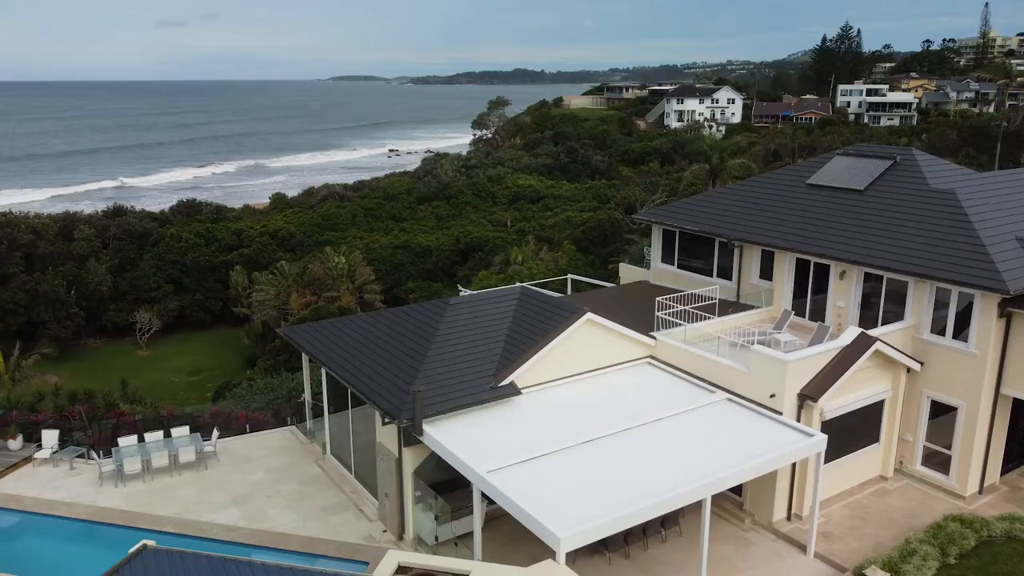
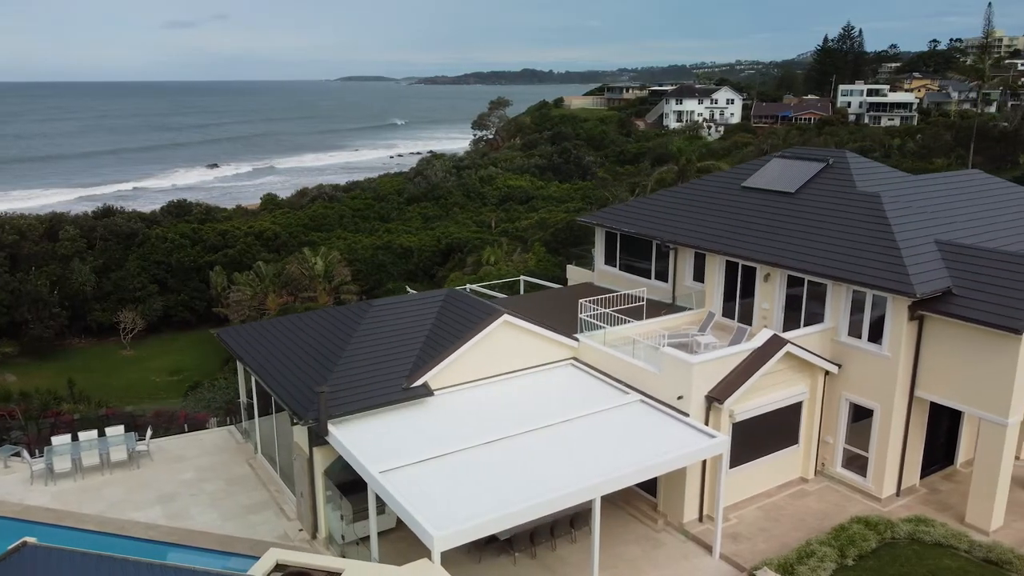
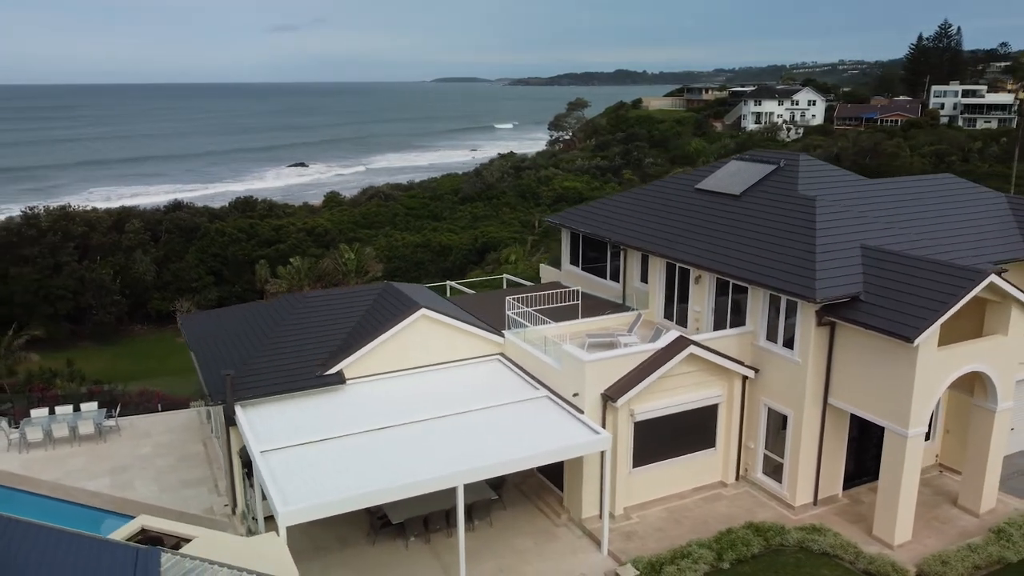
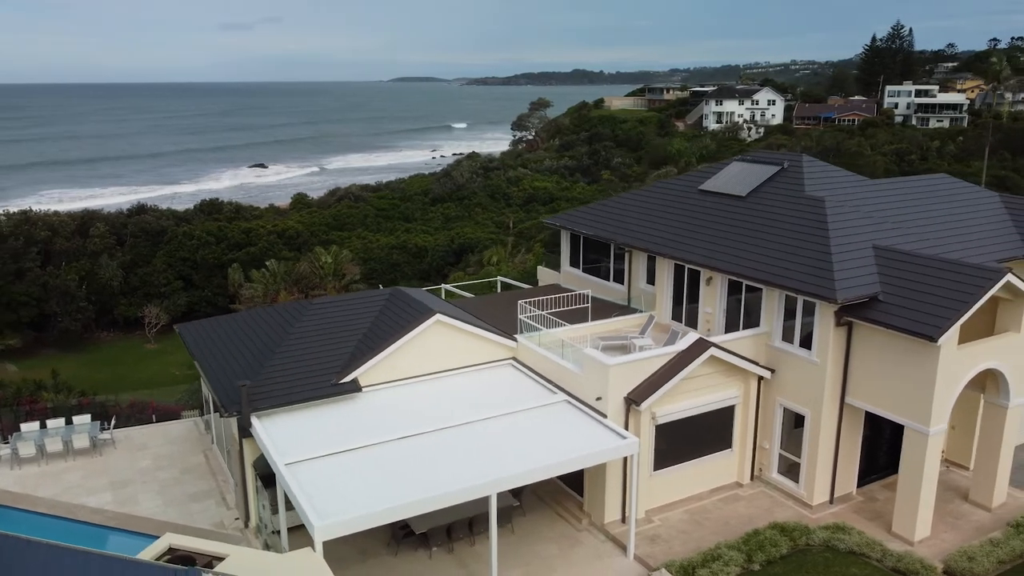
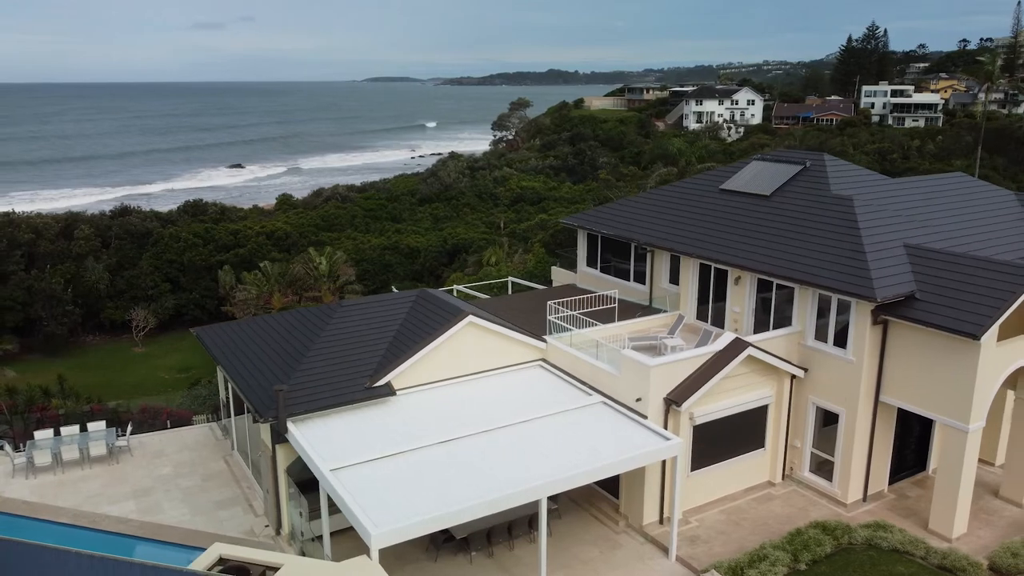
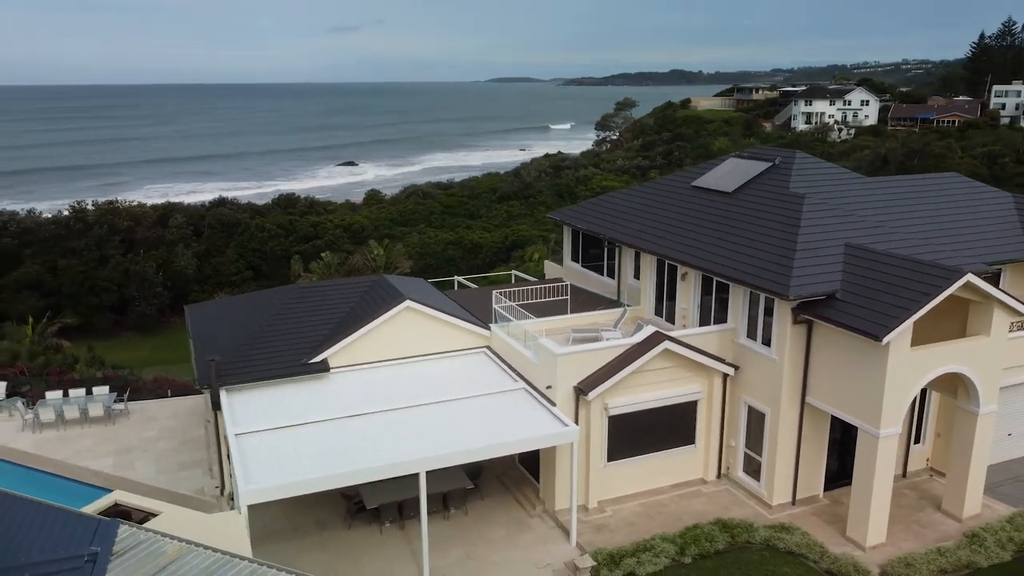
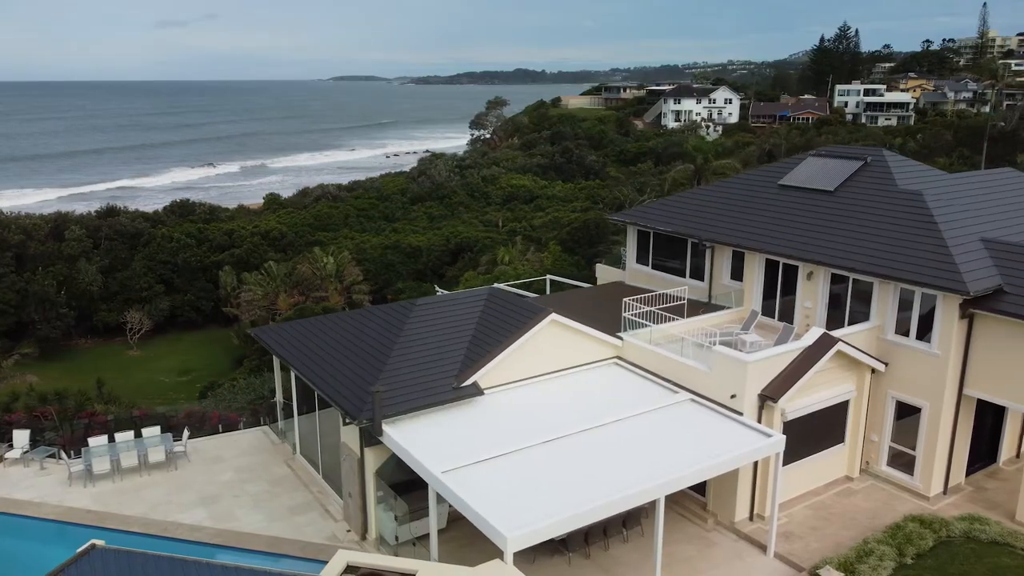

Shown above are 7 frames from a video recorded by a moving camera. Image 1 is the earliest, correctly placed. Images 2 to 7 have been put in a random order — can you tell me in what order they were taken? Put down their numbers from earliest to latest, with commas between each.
7, 2, 5, 4, 3, 6
